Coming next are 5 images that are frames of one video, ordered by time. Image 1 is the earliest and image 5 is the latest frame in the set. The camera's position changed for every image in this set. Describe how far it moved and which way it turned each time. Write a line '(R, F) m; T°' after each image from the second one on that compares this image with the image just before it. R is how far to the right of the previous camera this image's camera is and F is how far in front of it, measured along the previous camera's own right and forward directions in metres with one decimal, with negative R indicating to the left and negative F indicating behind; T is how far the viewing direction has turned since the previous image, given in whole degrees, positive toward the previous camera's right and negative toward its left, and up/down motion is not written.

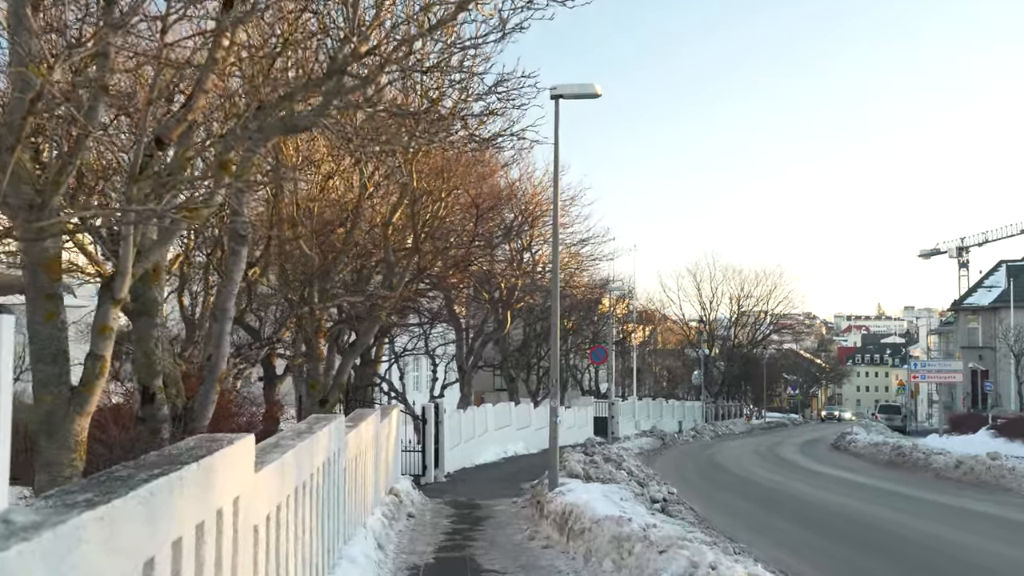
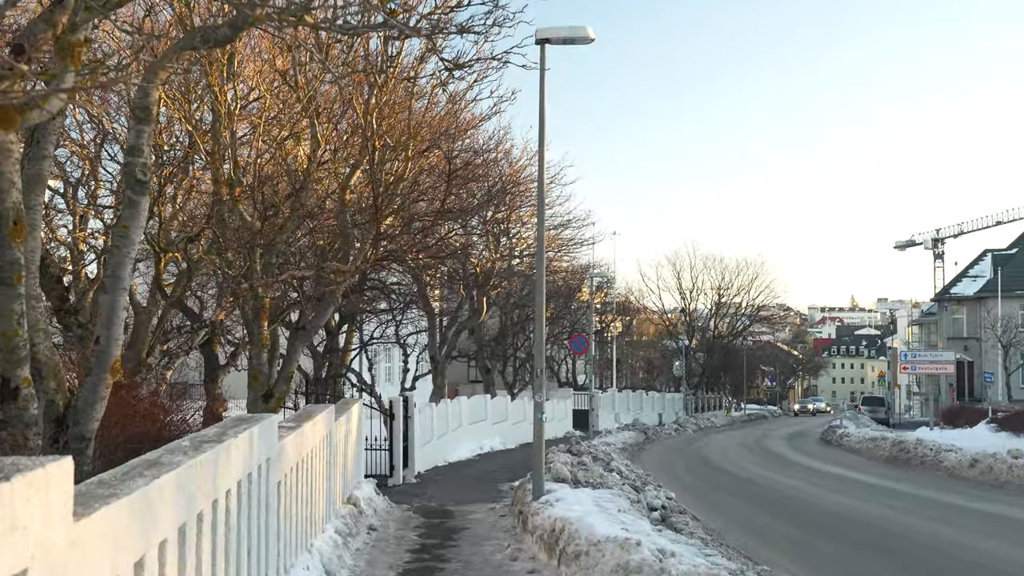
(0.0, +2.1) m; +2°
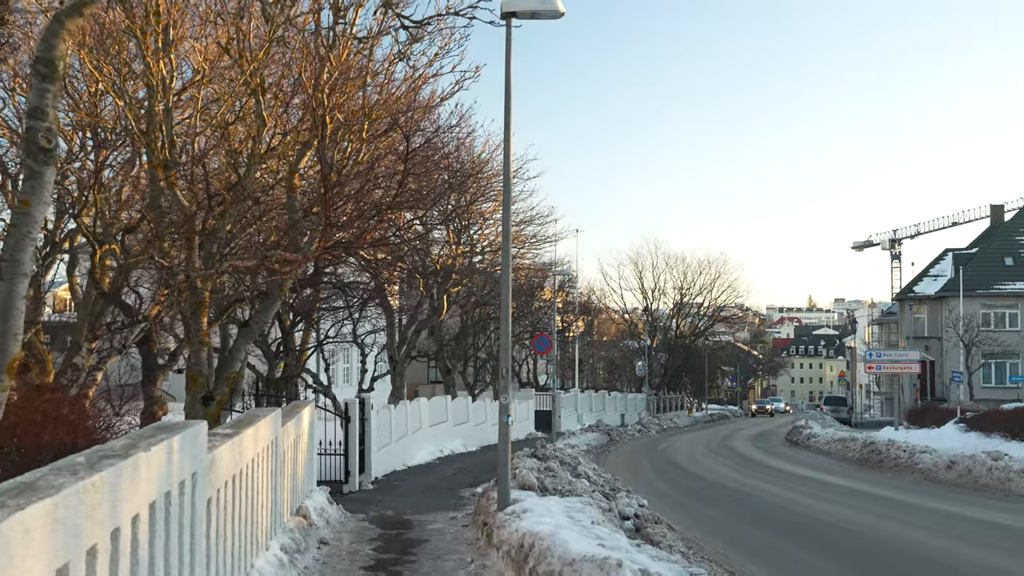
(0.0, +0.9) m; +2°
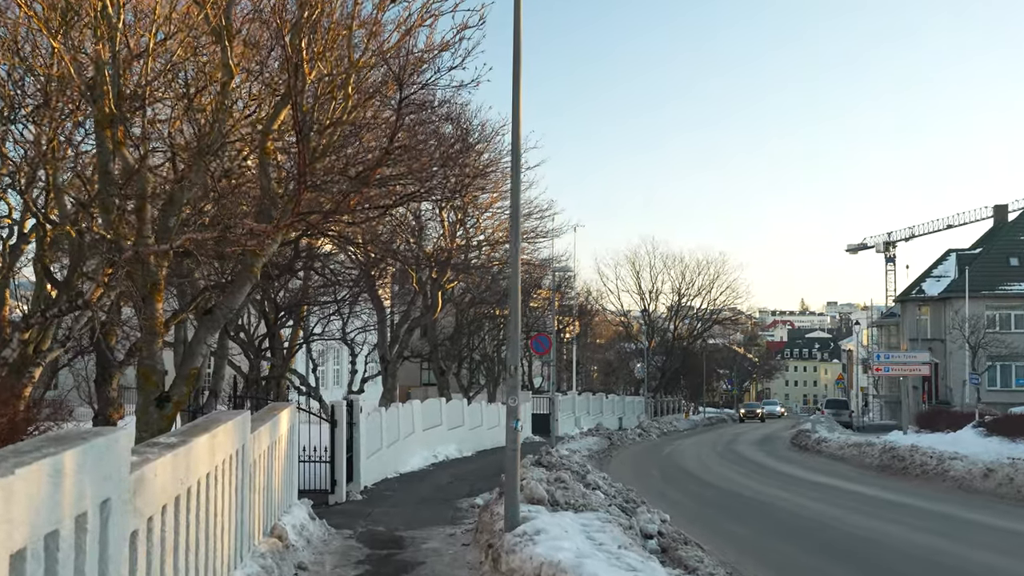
(-0.2, +1.6) m; 0°
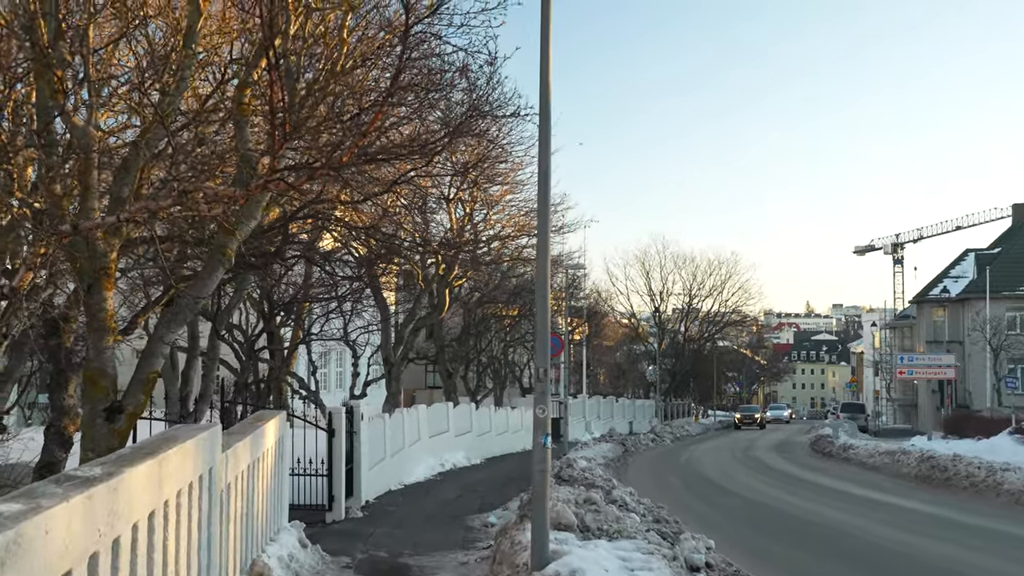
(-0.2, +1.6) m; 0°
